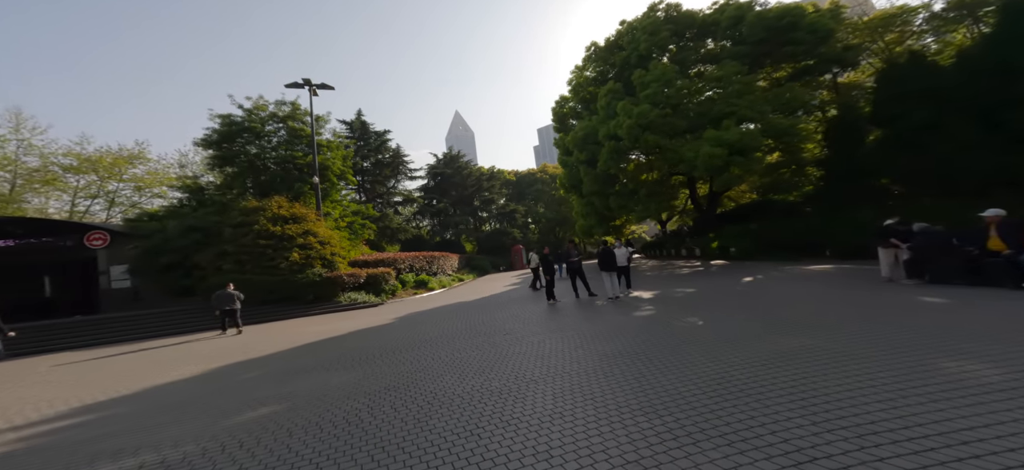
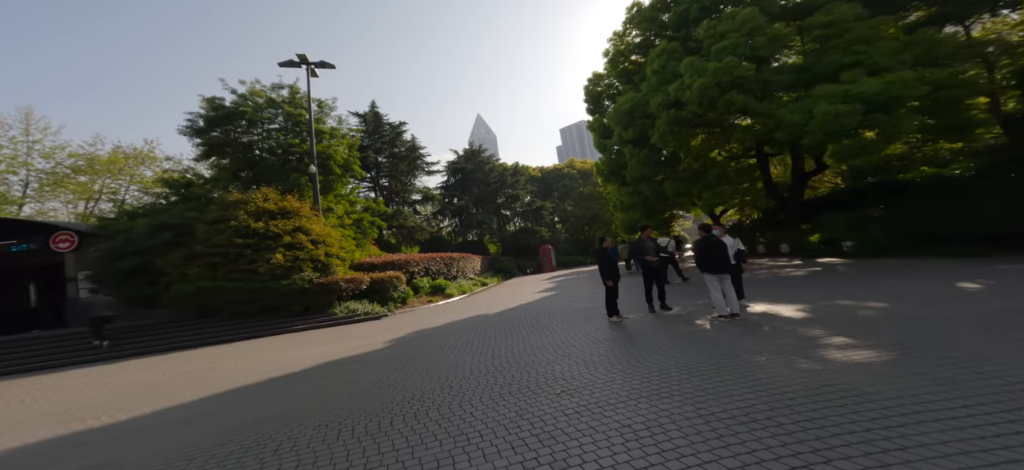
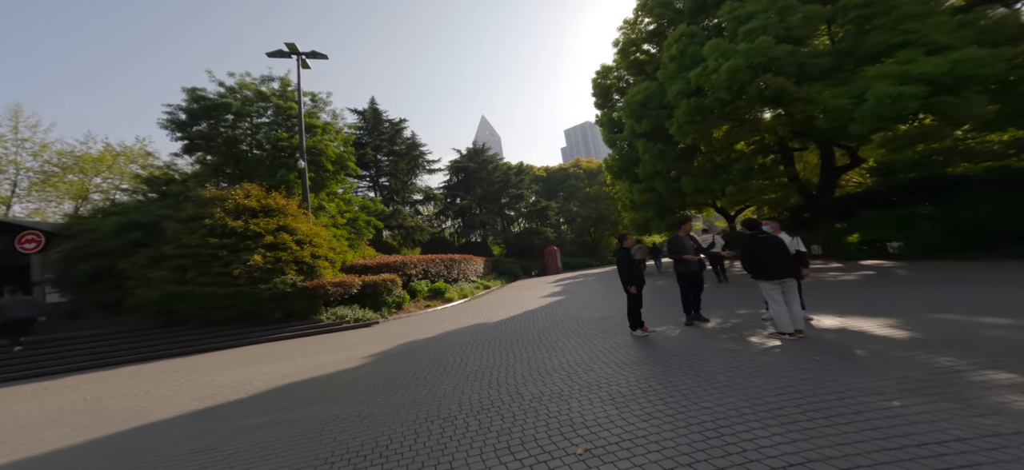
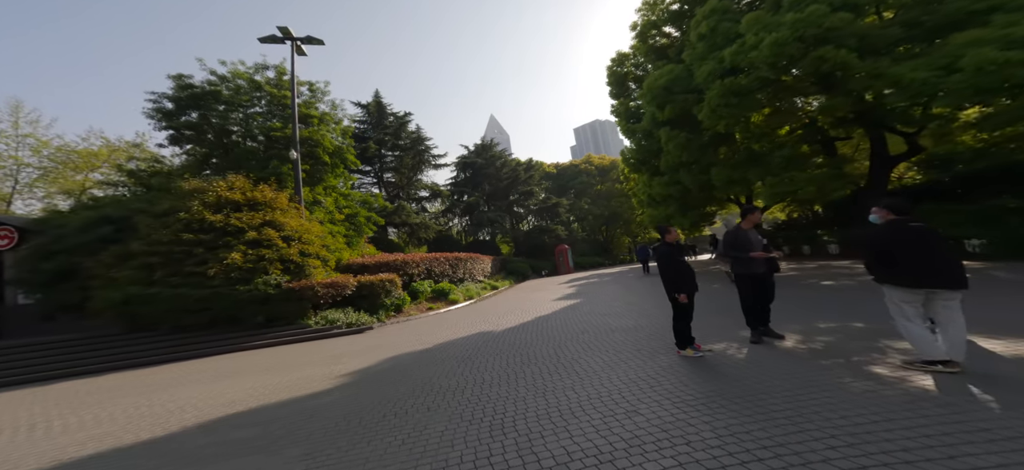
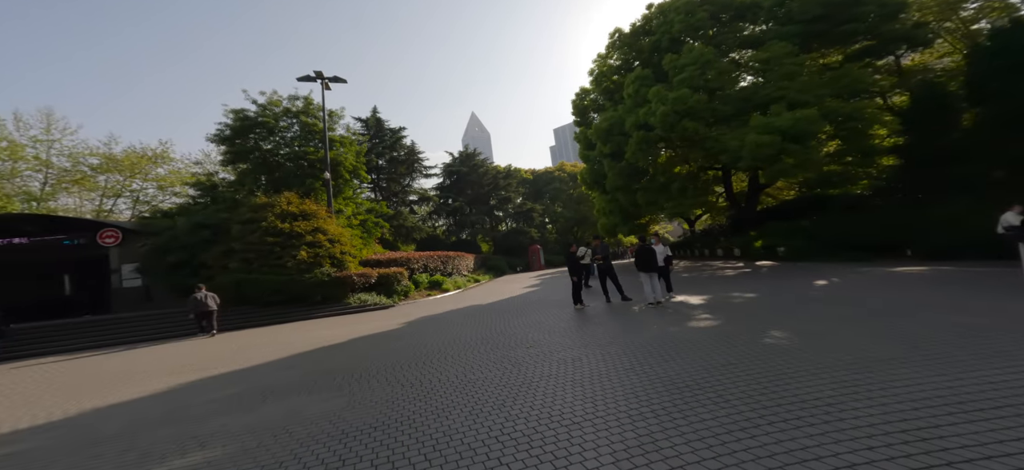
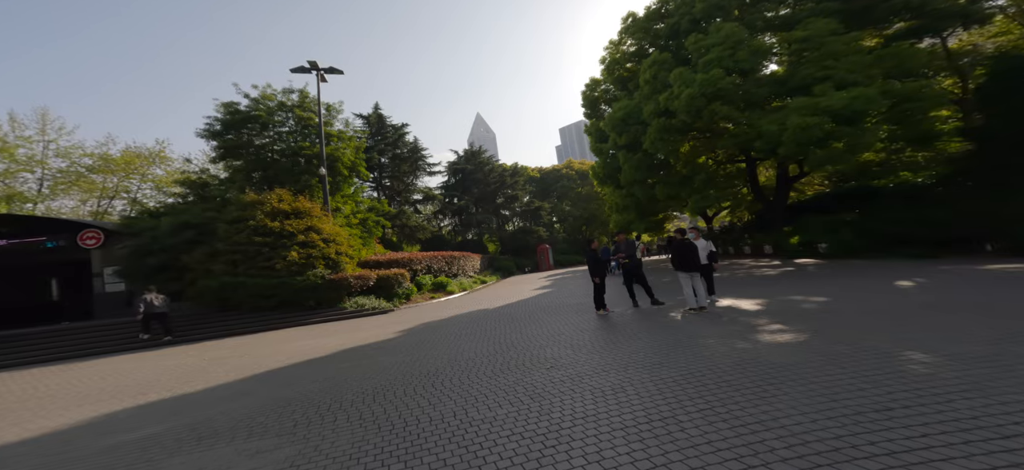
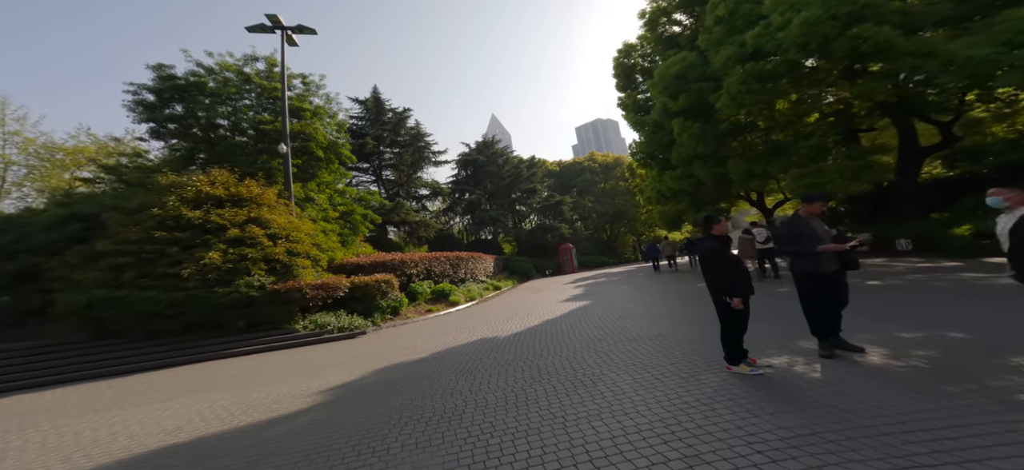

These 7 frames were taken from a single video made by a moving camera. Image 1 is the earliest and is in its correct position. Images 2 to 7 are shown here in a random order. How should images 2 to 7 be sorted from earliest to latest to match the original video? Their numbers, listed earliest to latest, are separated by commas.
5, 6, 2, 3, 4, 7
